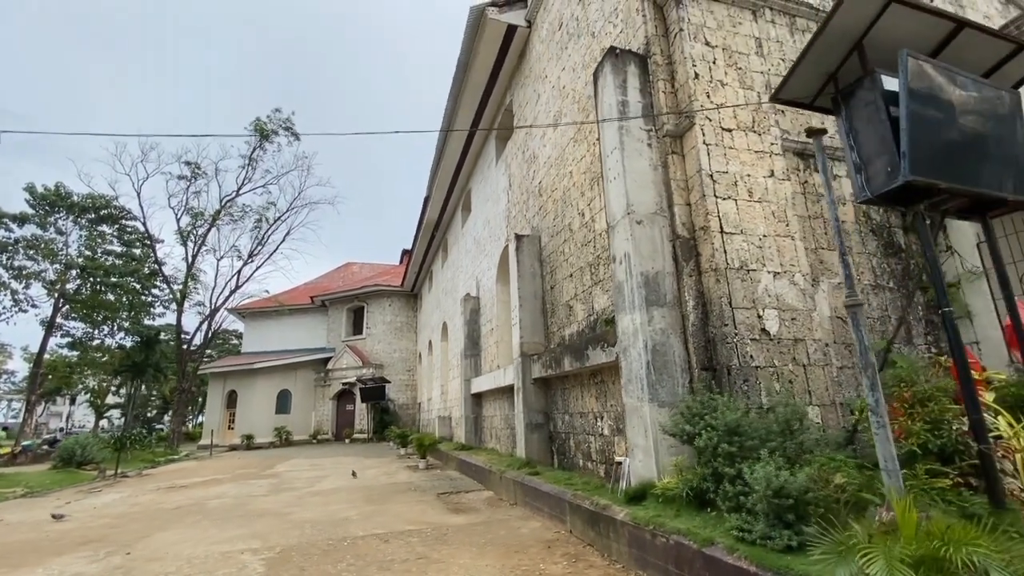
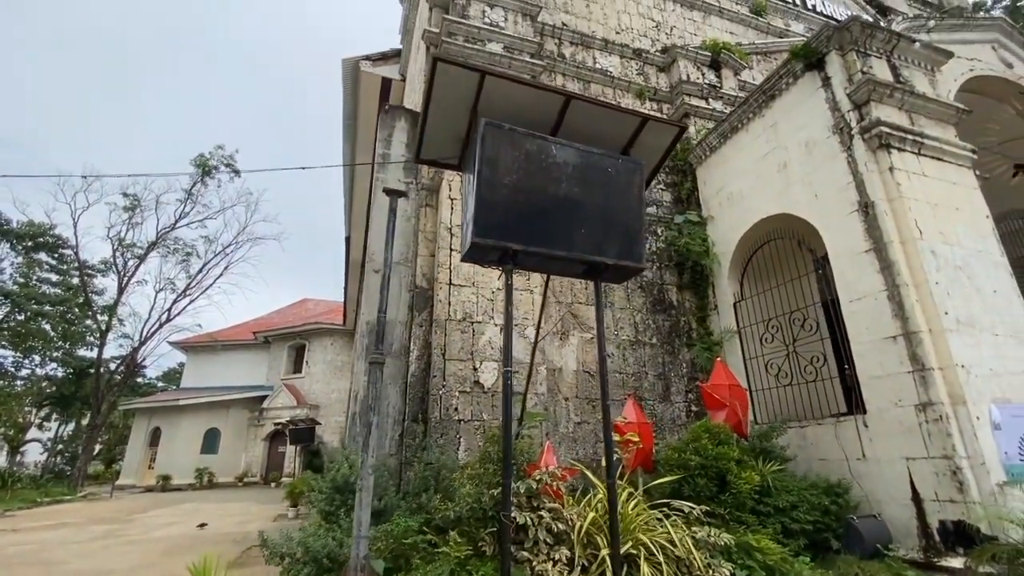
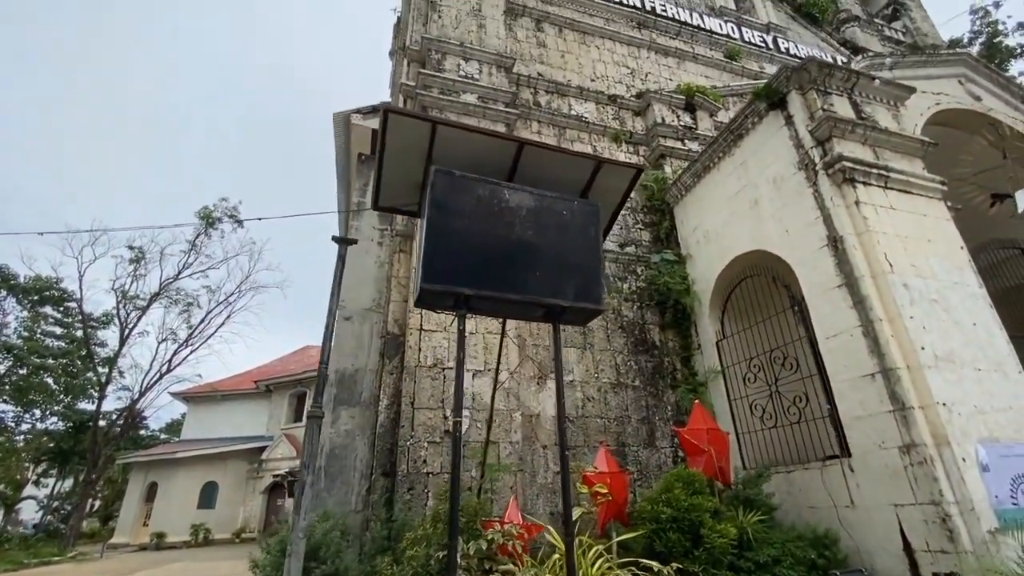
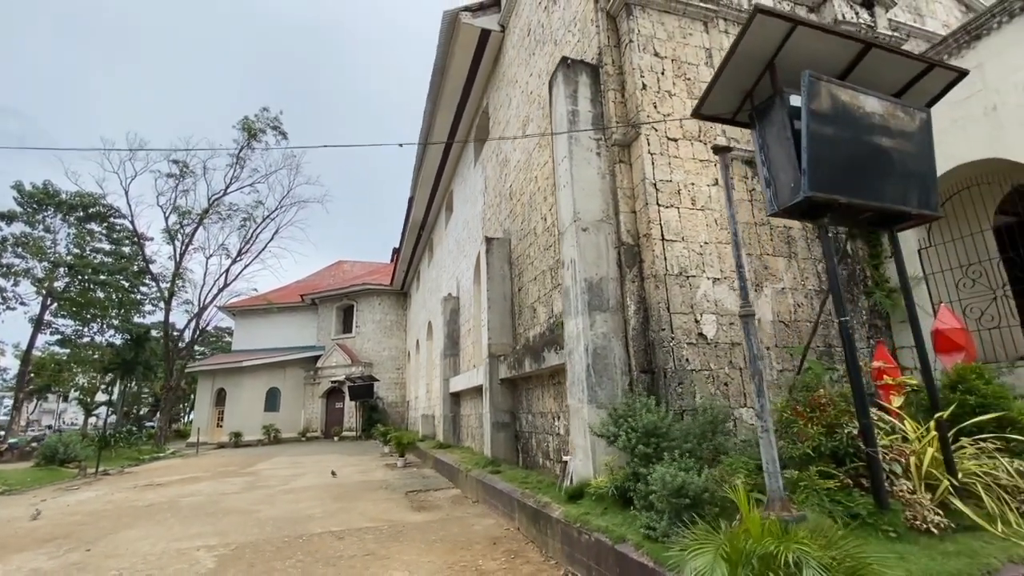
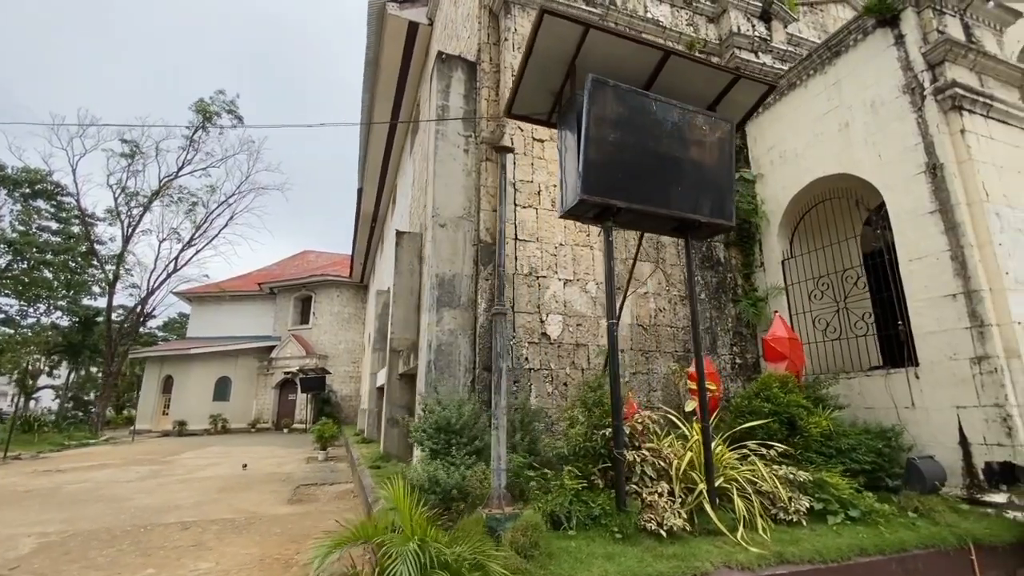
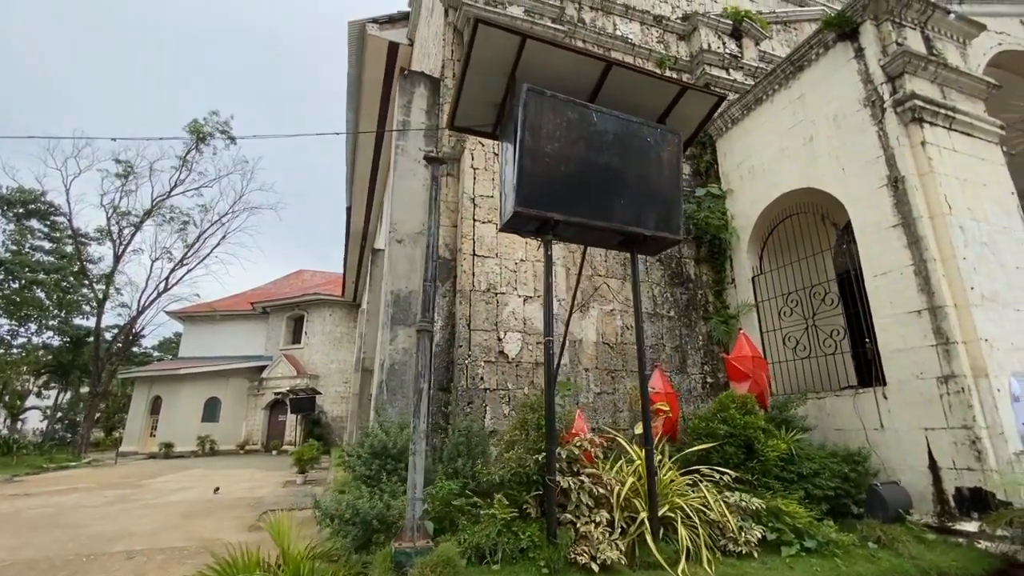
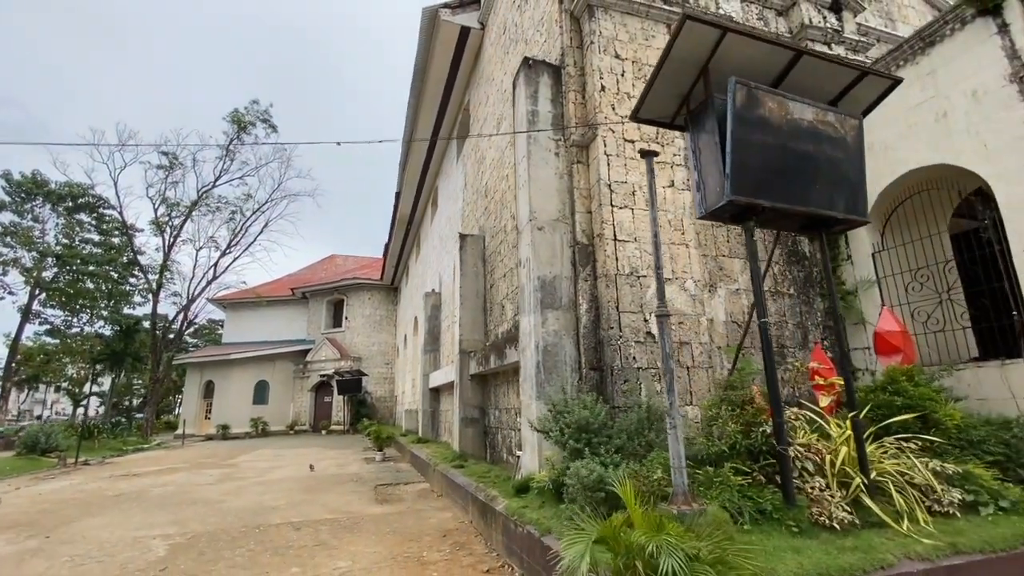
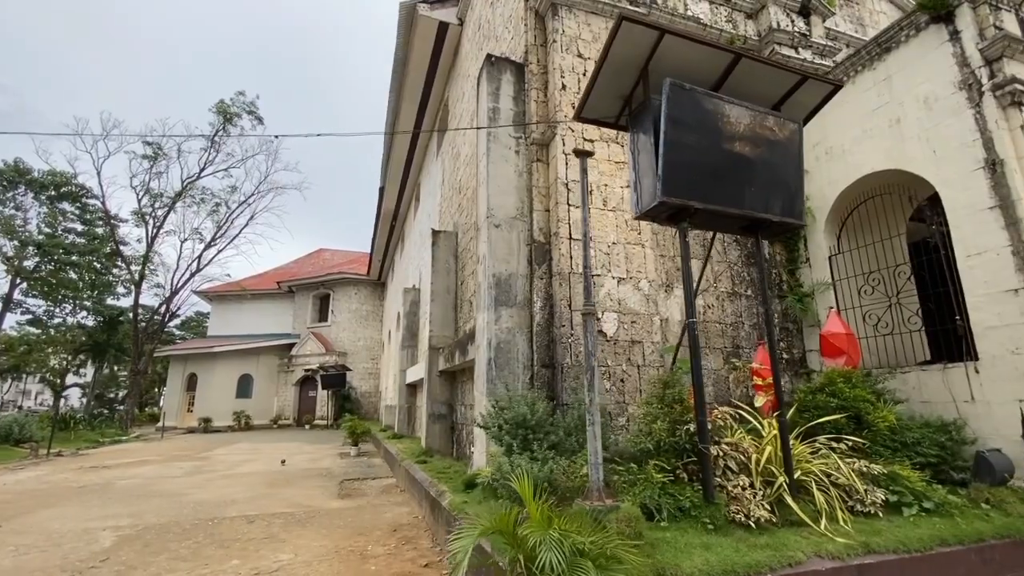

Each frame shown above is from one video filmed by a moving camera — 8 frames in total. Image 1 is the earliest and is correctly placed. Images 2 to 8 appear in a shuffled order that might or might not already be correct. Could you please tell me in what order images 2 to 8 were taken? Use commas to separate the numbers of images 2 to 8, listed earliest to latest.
4, 7, 8, 5, 6, 2, 3
